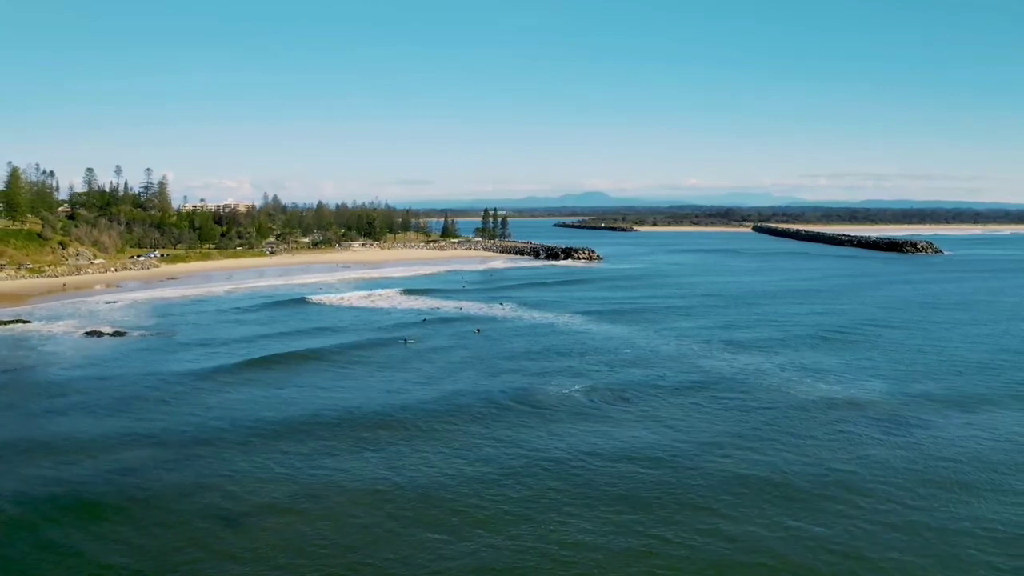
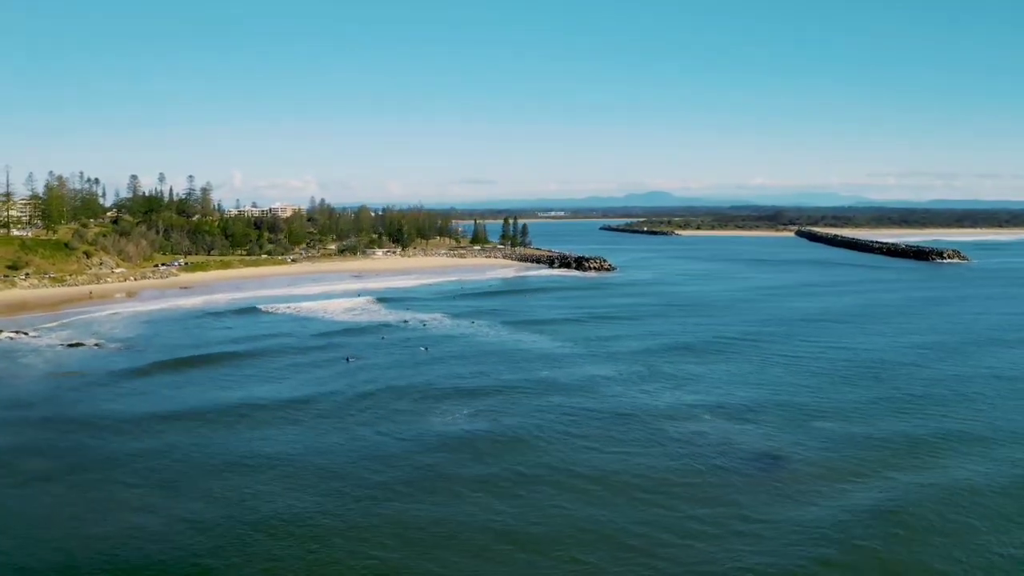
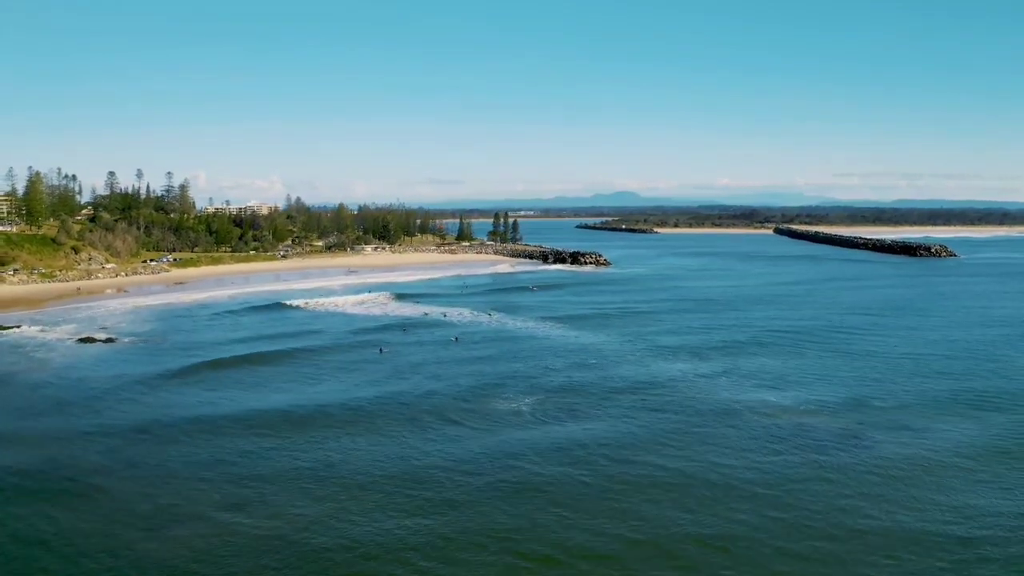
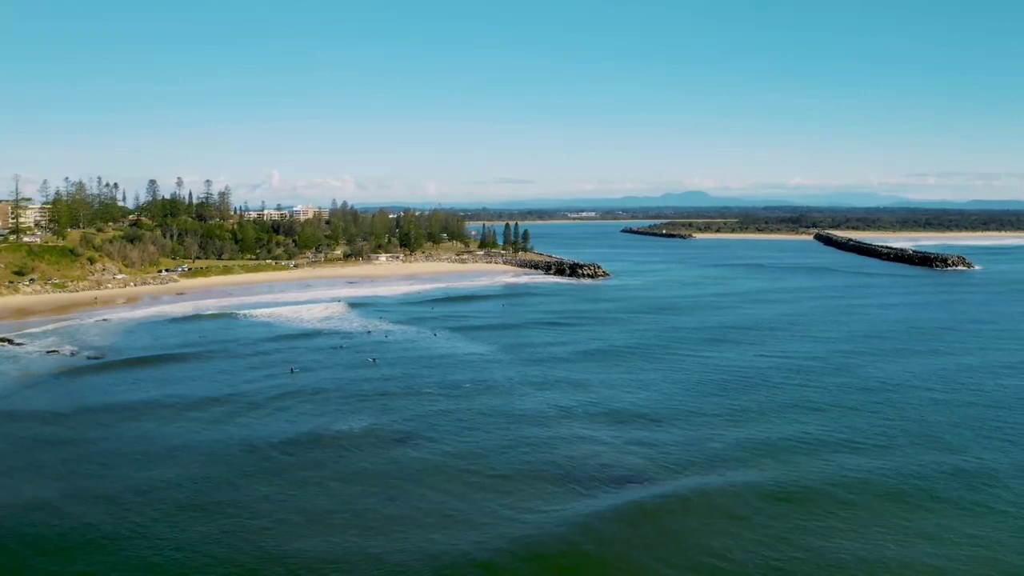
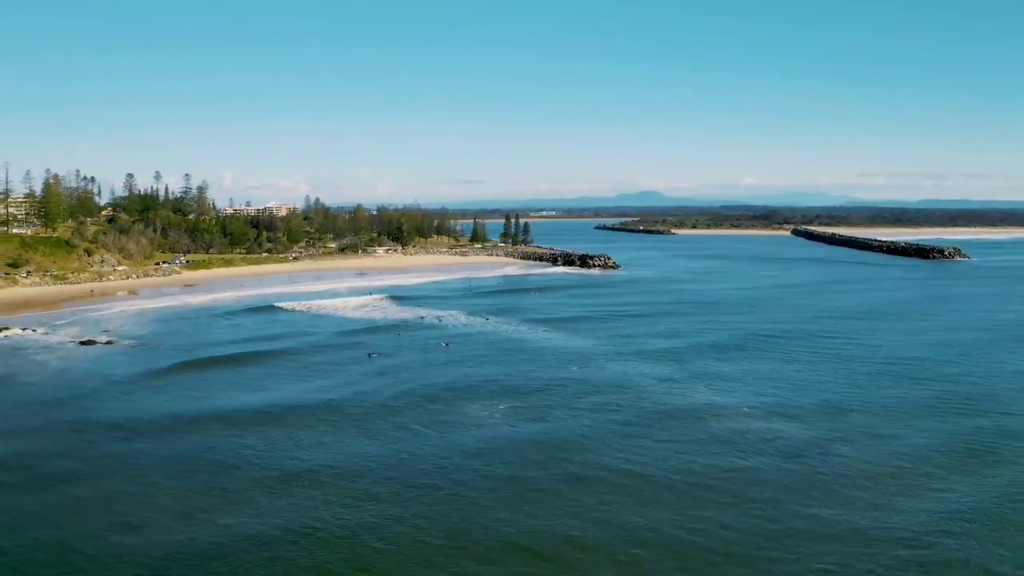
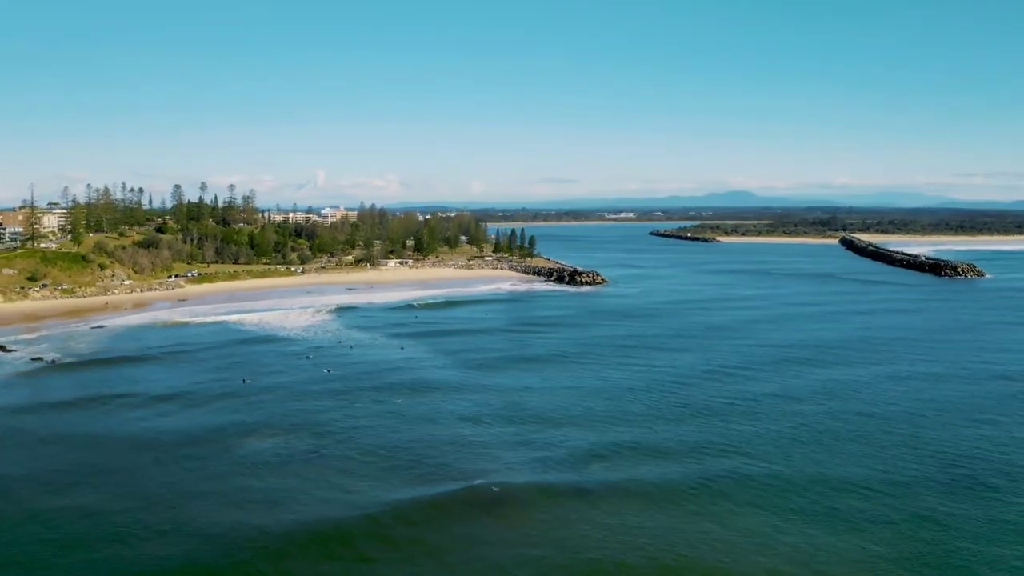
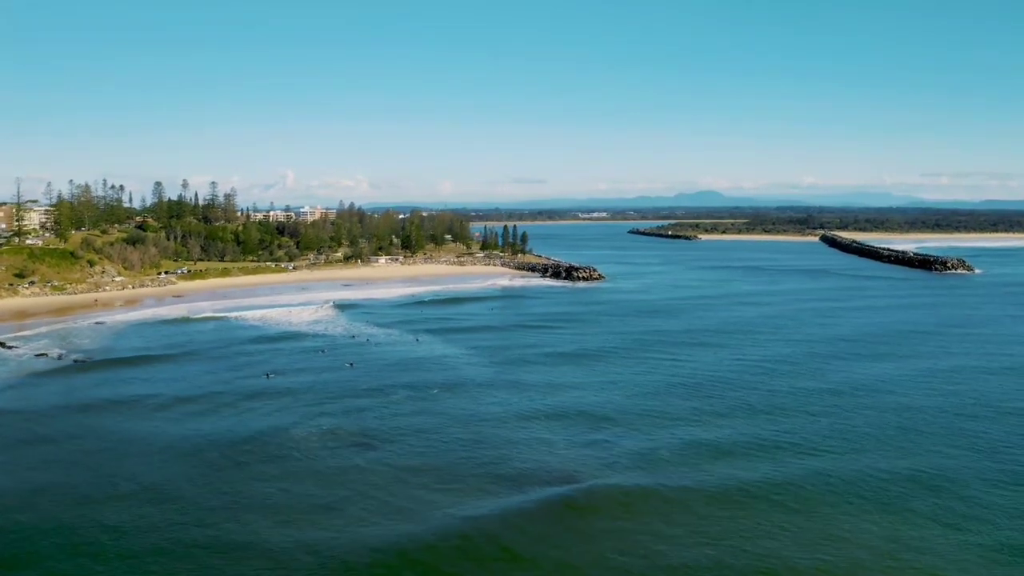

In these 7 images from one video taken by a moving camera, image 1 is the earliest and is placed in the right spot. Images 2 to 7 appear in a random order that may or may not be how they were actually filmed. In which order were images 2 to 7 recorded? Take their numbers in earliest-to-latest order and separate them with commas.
3, 5, 2, 4, 7, 6
